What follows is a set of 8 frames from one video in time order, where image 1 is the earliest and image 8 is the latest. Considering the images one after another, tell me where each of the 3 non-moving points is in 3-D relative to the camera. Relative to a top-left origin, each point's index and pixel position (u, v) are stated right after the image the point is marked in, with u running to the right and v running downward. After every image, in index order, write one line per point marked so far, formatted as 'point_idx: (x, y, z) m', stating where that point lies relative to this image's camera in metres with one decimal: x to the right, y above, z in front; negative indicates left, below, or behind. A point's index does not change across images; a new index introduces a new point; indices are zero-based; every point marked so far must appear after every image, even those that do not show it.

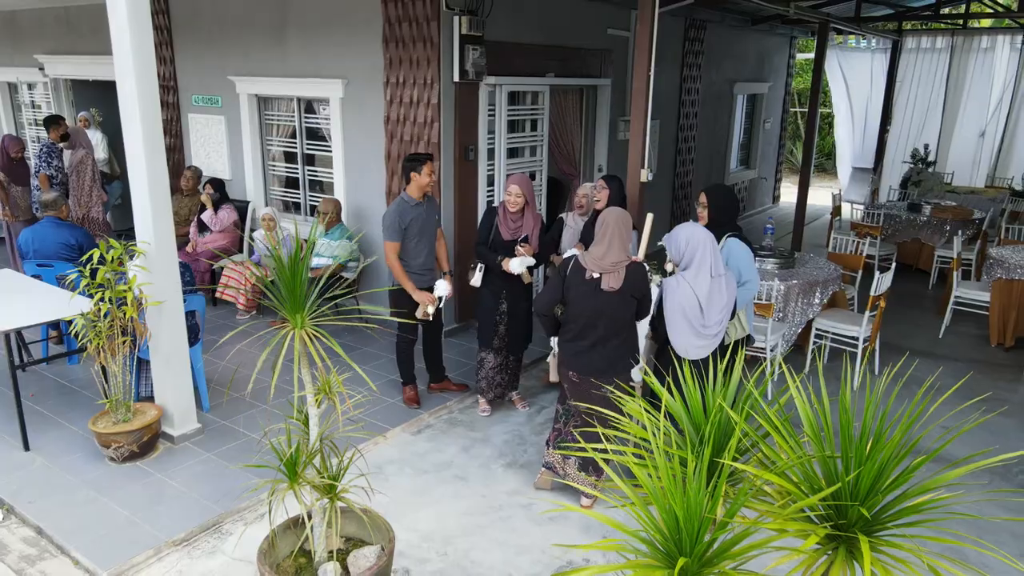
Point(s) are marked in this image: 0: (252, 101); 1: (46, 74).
0: (-2.3, +1.7, +6.5) m
1: (-5.3, +2.5, +8.3) m
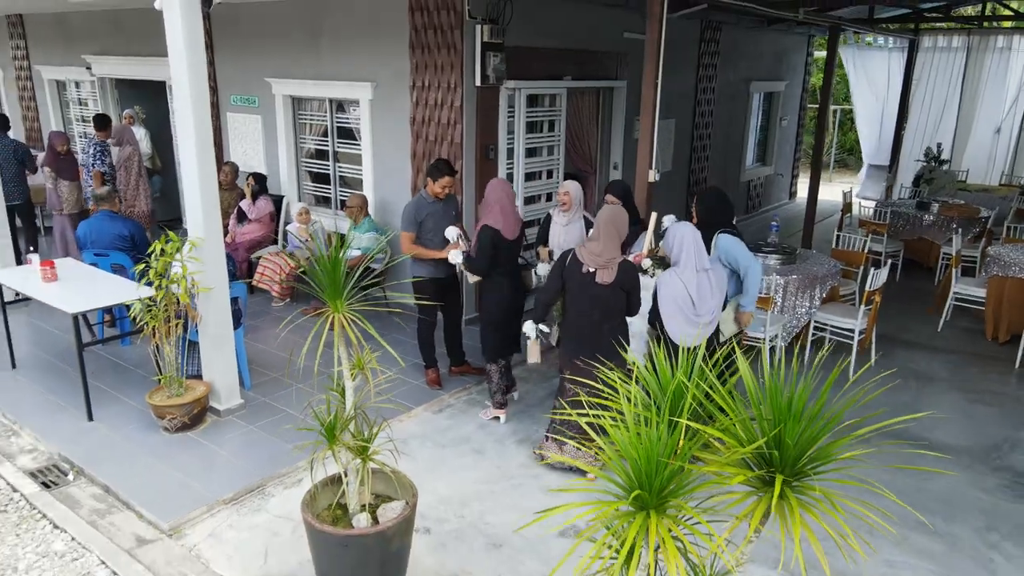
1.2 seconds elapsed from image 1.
0: (-2.1, +1.8, +6.9) m
1: (-5.1, +2.6, +8.9) m
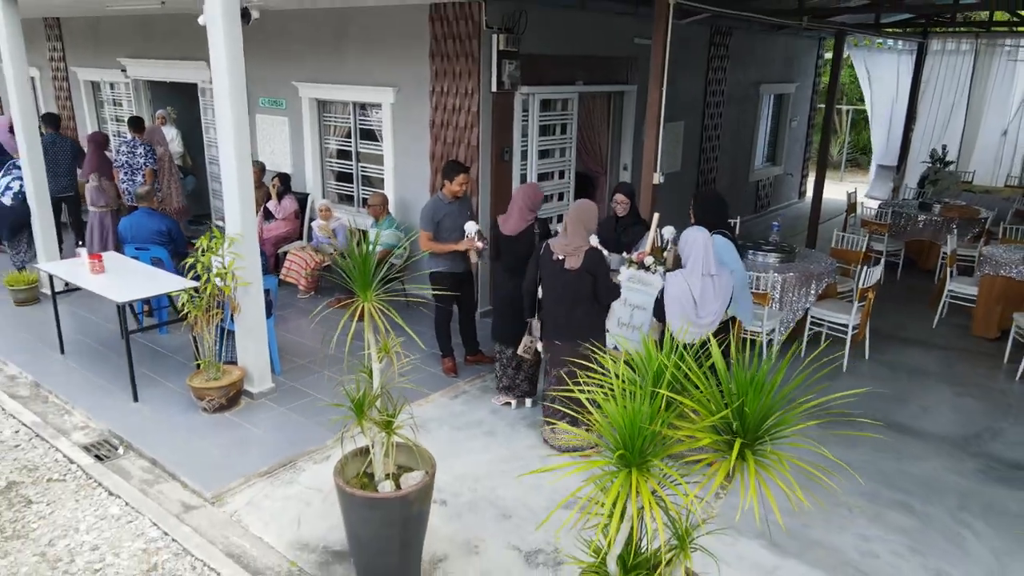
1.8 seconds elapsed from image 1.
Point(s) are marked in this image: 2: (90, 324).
0: (-2.0, +1.9, +7.3) m
1: (-4.9, +2.7, +9.3) m
2: (-3.5, -0.3, +6.1) m
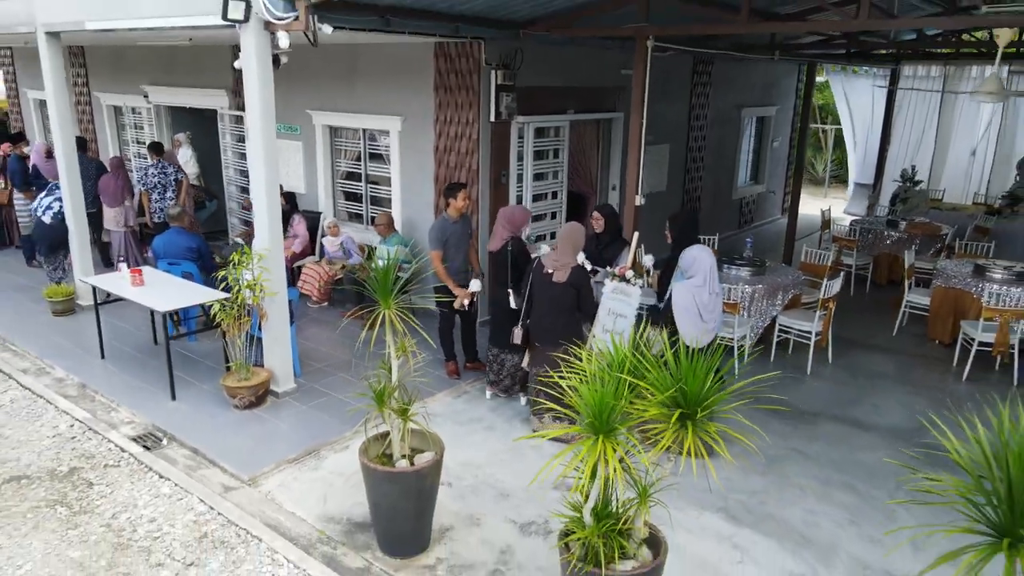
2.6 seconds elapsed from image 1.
0: (-2.0, +1.7, +8.0) m
1: (-4.9, +2.5, +9.9) m
2: (-3.6, -0.4, +6.7) m
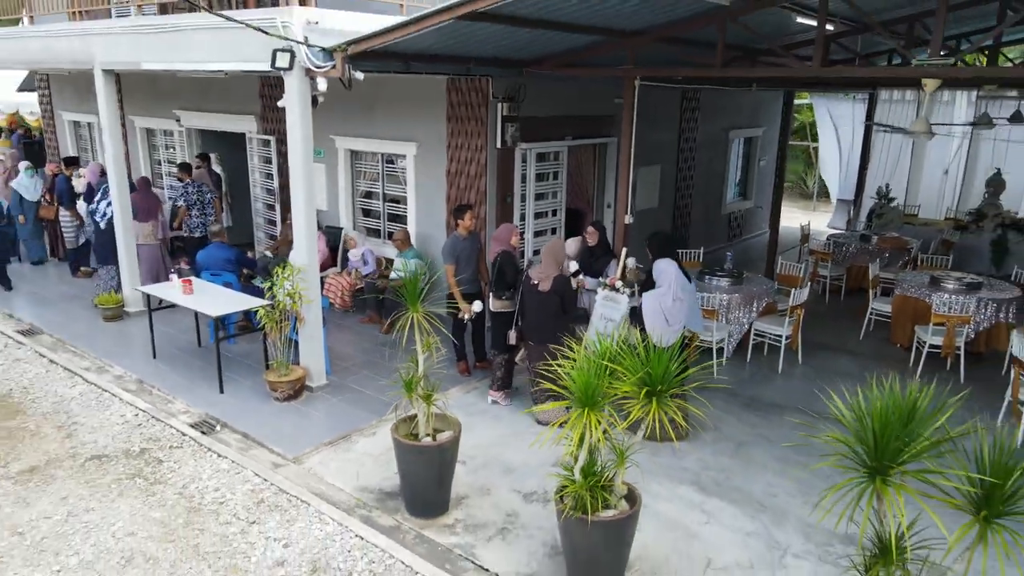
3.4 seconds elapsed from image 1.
0: (-2.0, +1.6, +8.8) m
1: (-4.9, +2.4, +10.8) m
2: (-3.5, -0.5, +7.5) m
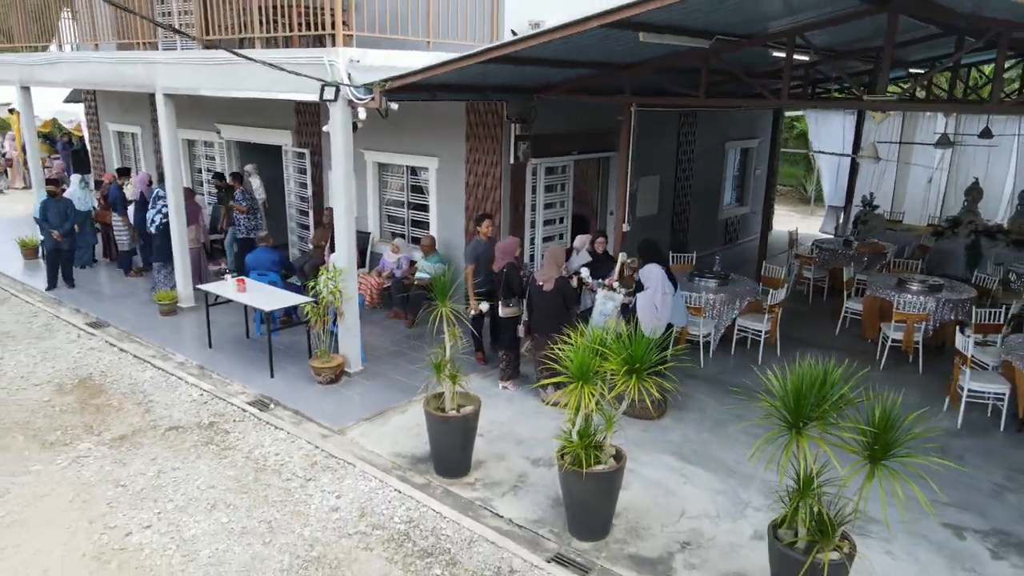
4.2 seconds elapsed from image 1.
0: (-1.8, +1.6, +9.8) m
1: (-4.7, +2.4, +11.8) m
2: (-3.4, -0.5, +8.5) m
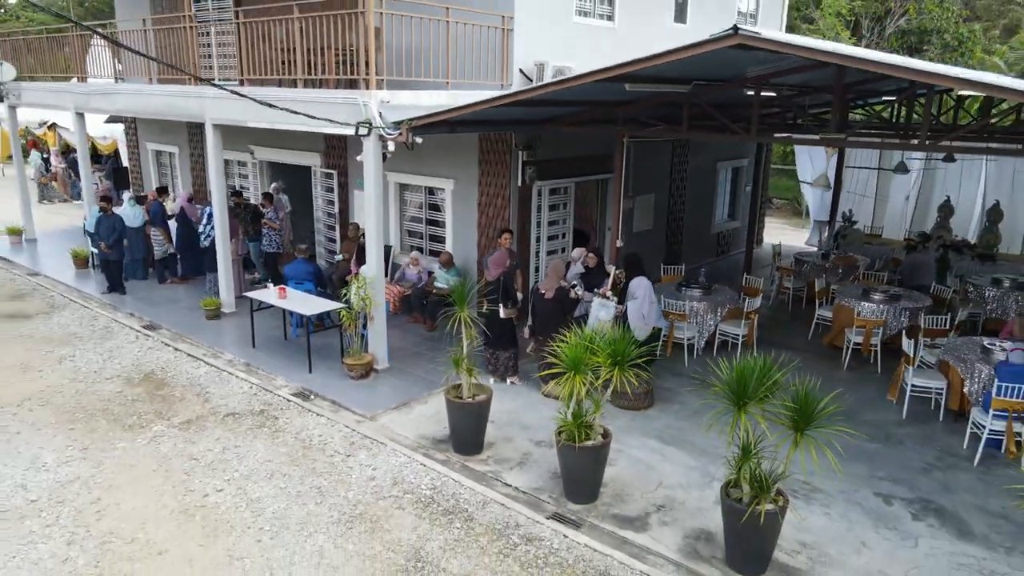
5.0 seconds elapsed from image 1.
0: (-1.7, +1.5, +10.9) m
1: (-4.6, +2.3, +12.9) m
2: (-3.3, -0.6, +9.6) m
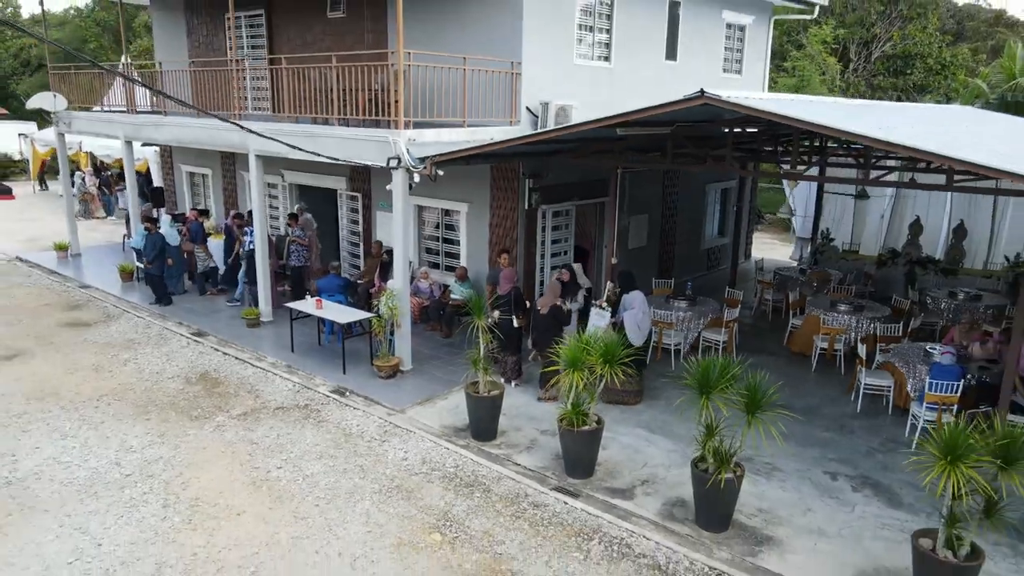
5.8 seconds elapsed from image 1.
0: (-1.6, +1.3, +12.1) m
1: (-4.4, +2.1, +14.2) m
2: (-3.2, -0.7, +10.9) m
